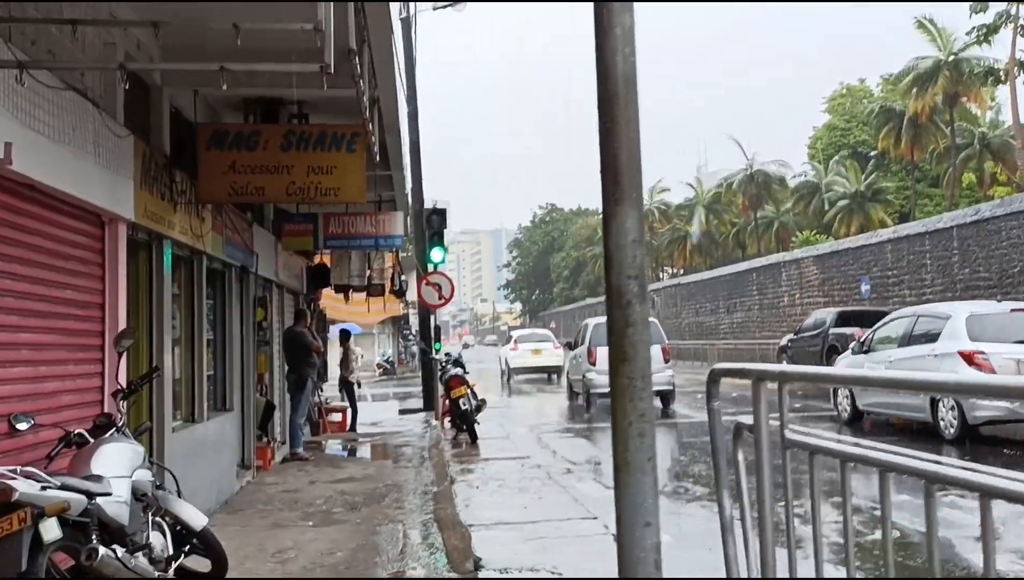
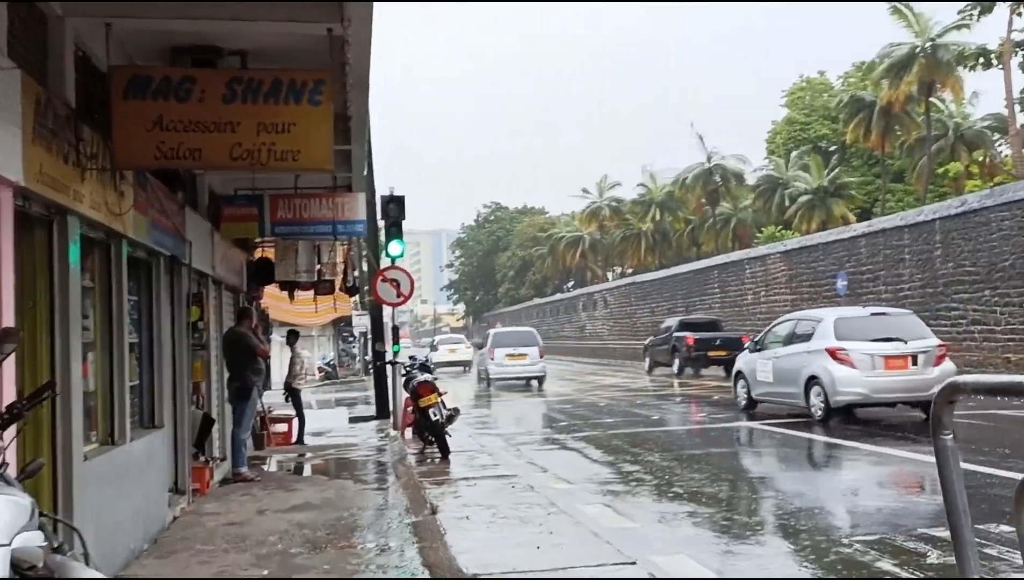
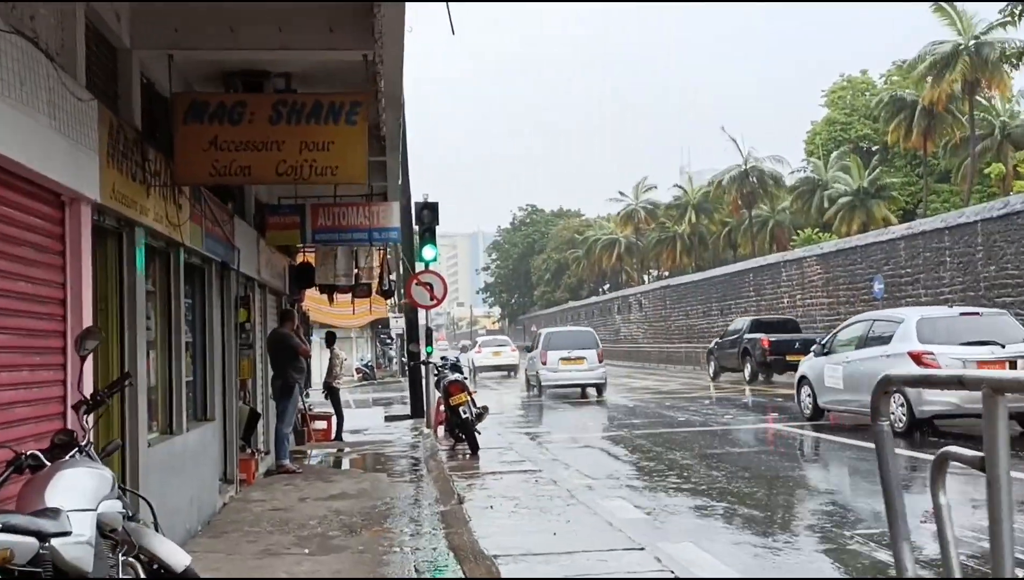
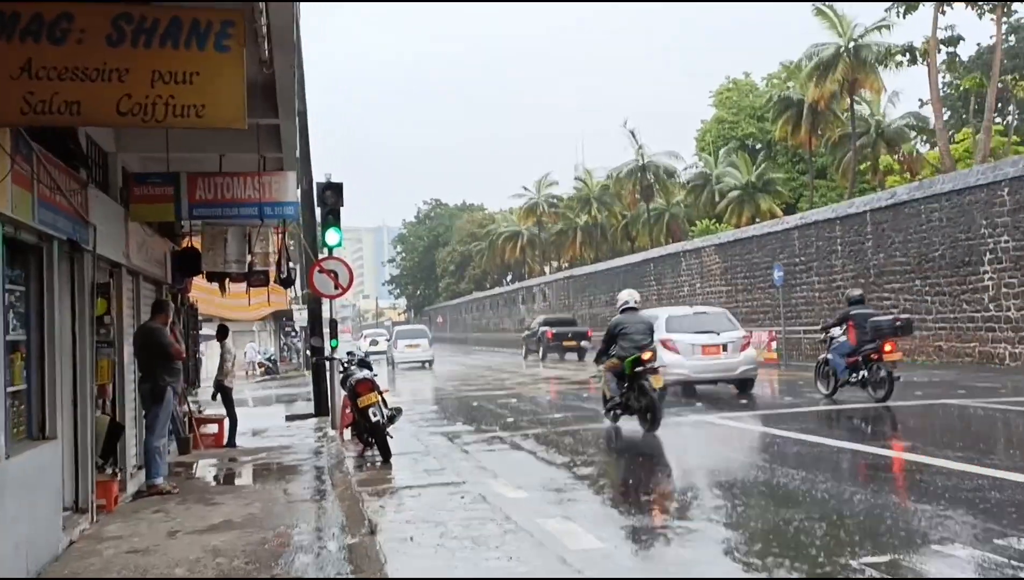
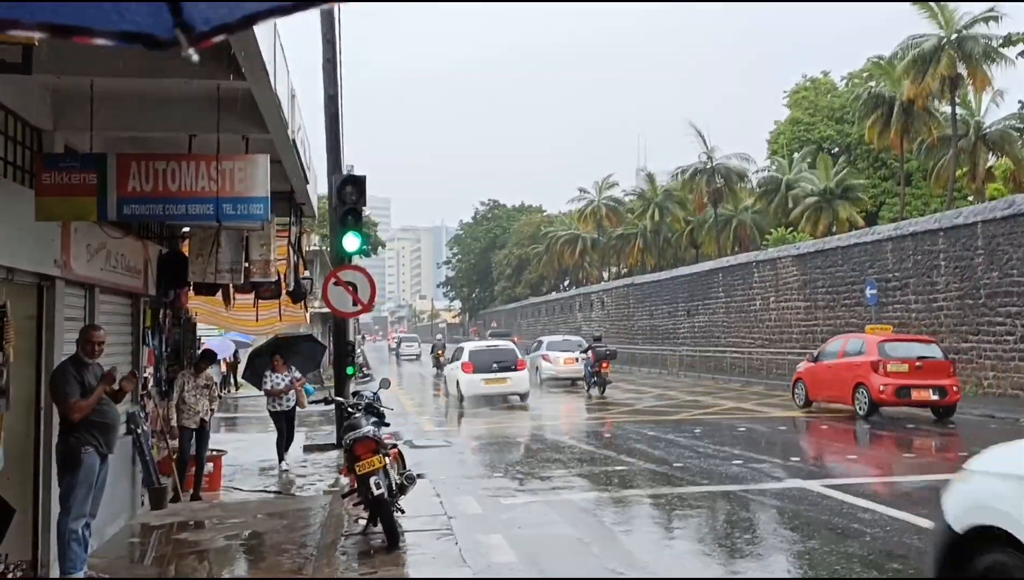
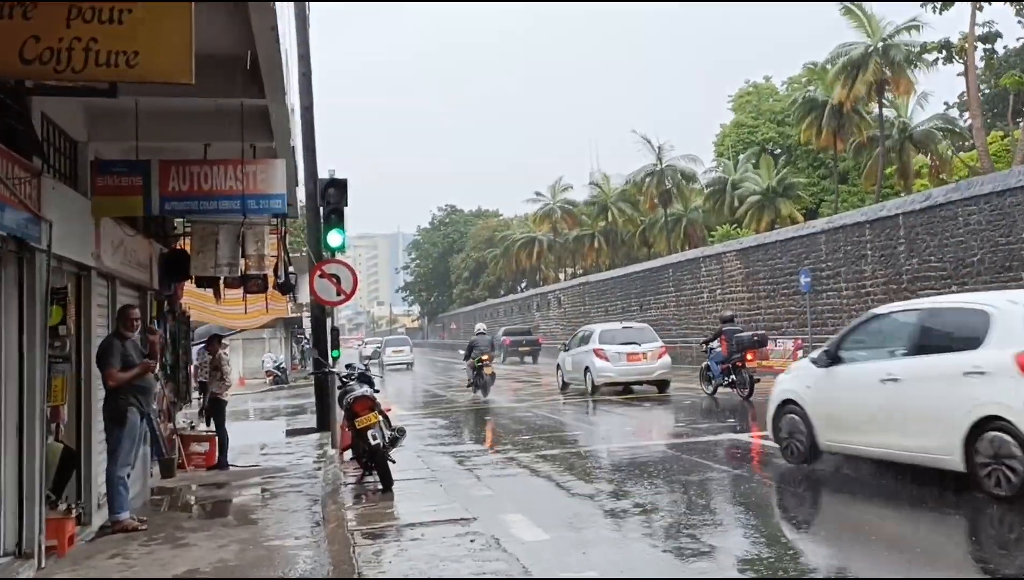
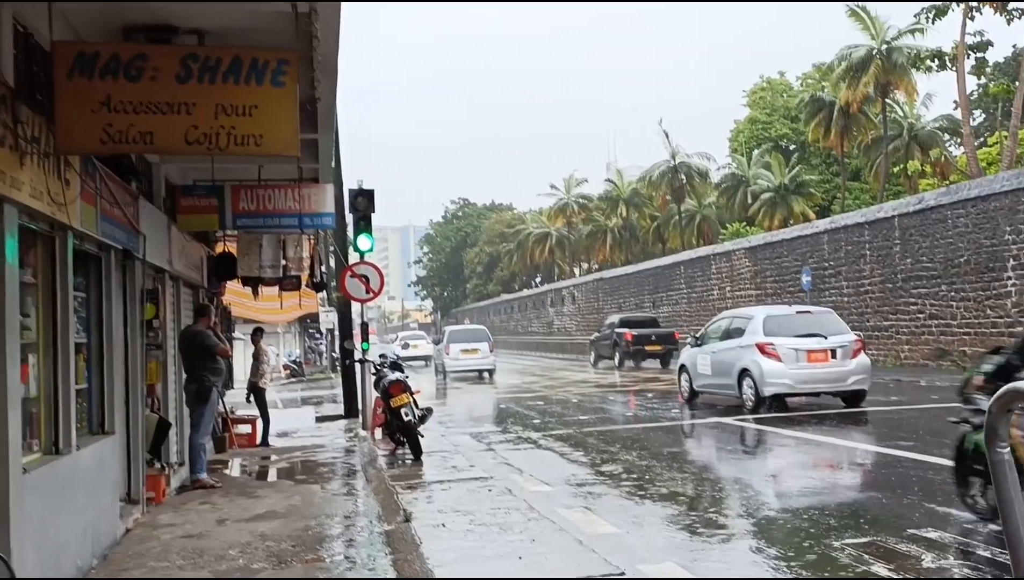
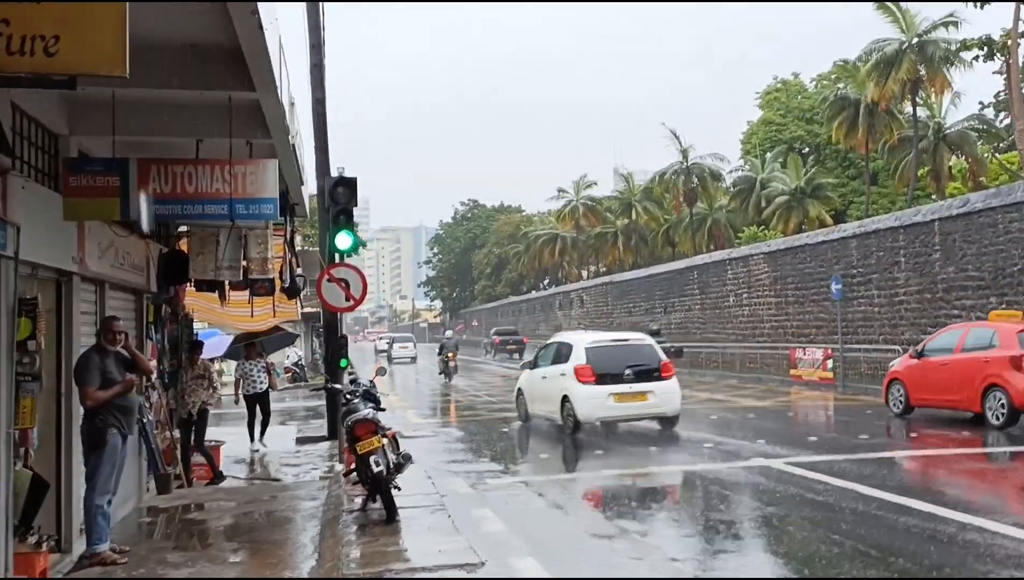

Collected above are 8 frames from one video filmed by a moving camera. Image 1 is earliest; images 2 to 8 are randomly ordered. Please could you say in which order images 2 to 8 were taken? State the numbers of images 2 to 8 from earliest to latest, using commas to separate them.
3, 2, 7, 4, 6, 8, 5
